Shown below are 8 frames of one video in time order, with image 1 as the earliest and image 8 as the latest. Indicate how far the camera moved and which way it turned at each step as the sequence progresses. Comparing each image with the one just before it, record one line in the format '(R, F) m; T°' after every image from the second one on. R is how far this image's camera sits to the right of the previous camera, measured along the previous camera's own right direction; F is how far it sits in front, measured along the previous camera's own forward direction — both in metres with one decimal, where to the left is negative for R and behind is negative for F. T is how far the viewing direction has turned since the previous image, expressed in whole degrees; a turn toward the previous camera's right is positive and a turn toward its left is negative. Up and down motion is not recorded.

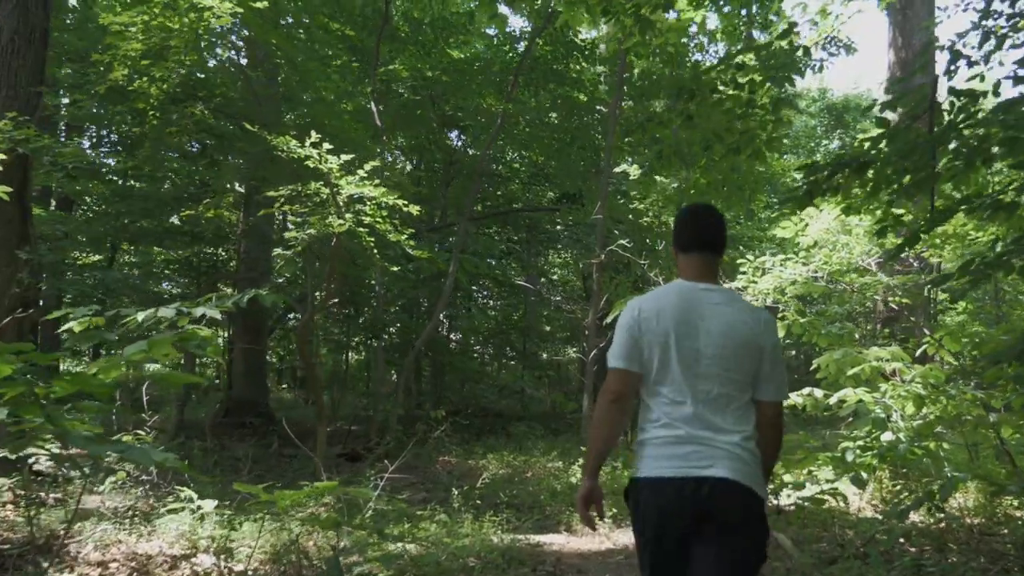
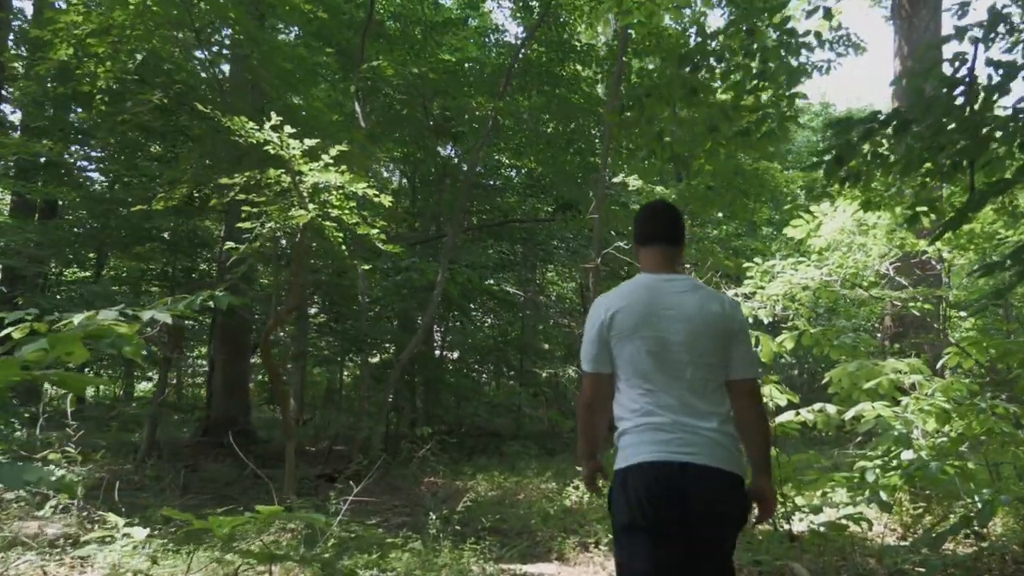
(+0.1, +0.6) m; 0°
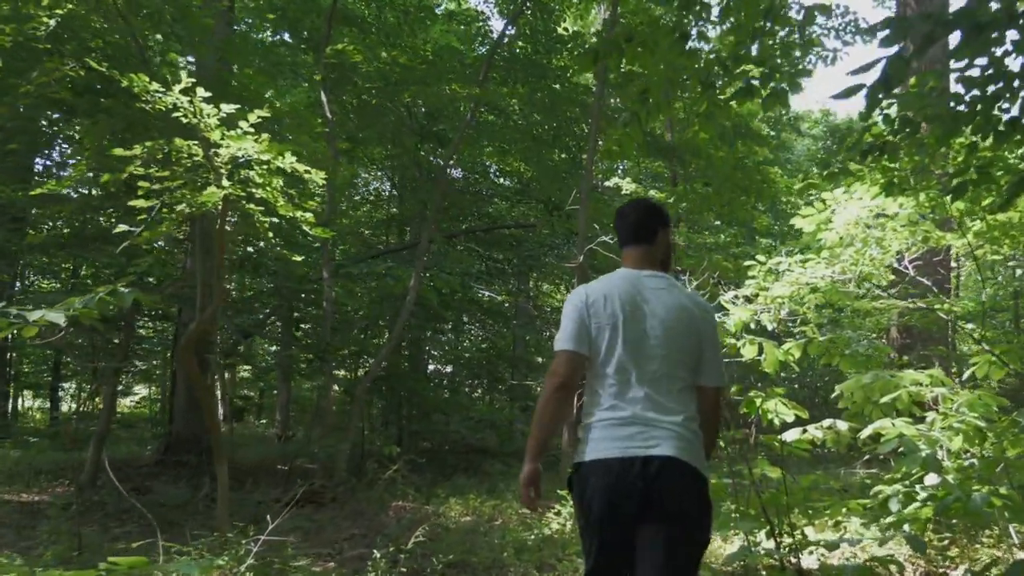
(+0.2, +0.8) m; 0°
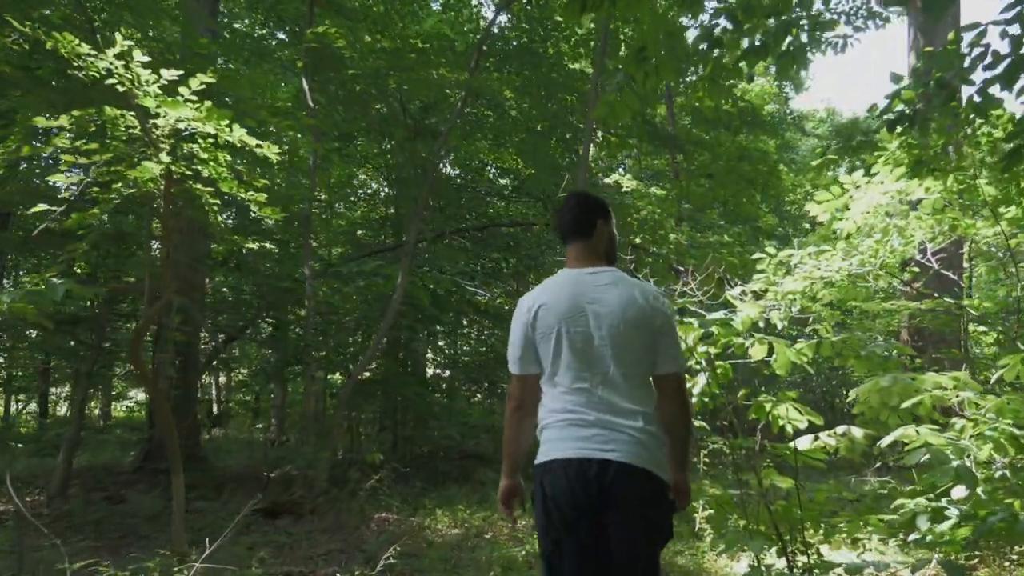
(+0.1, +0.5) m; 0°
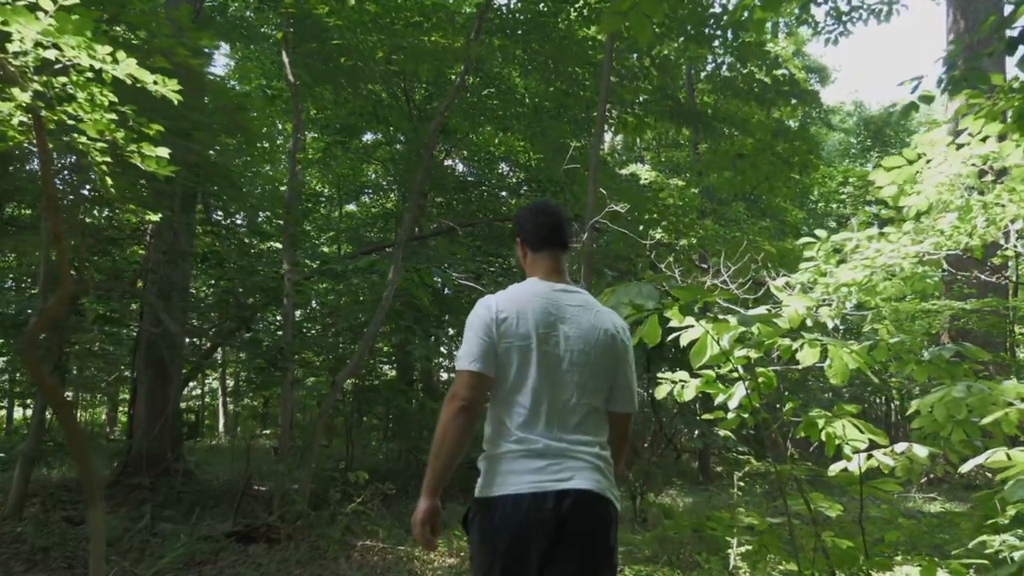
(+0.1, +0.9) m; -1°
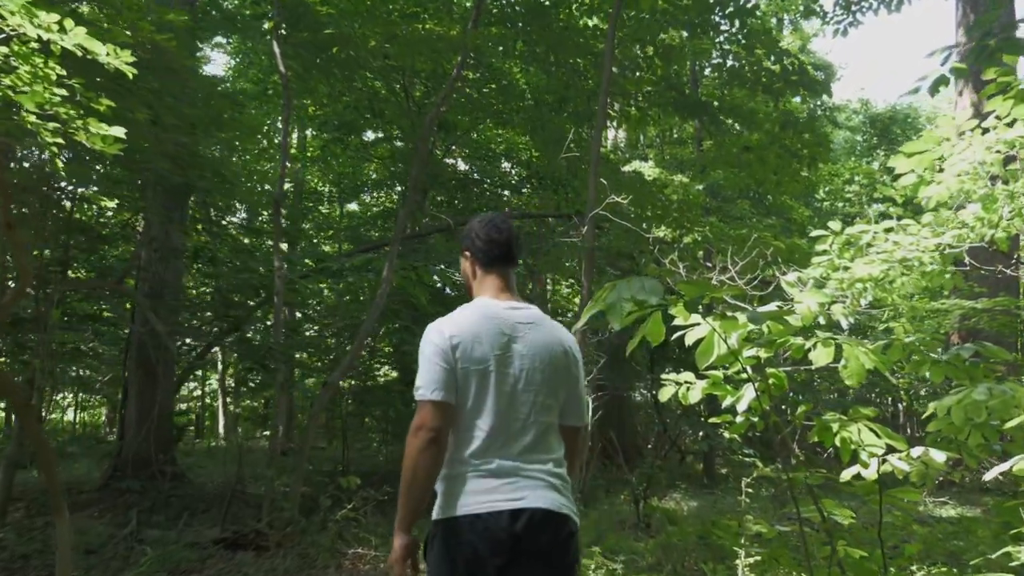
(0.0, +0.2) m; 0°
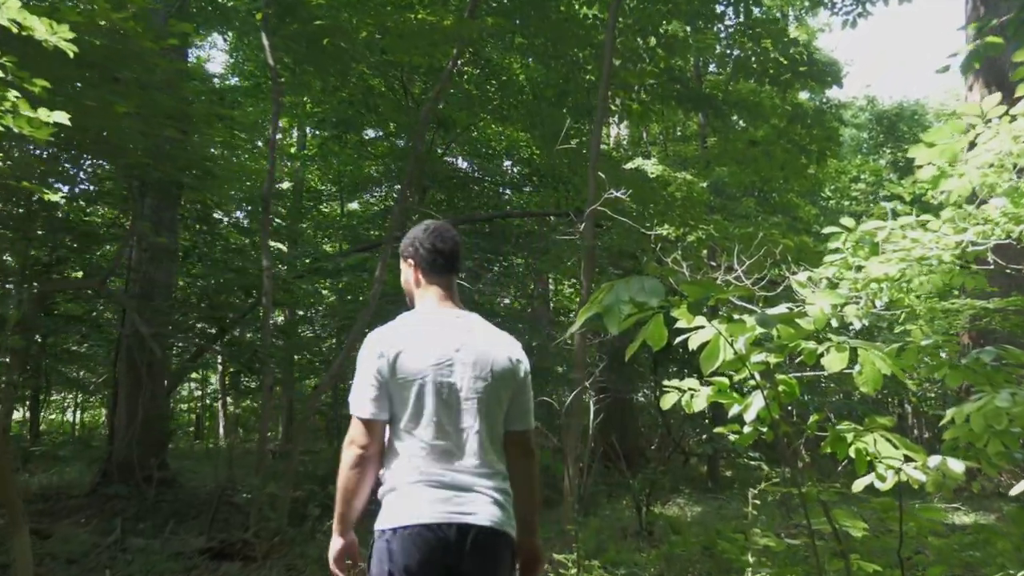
(+0.1, +0.3) m; 0°
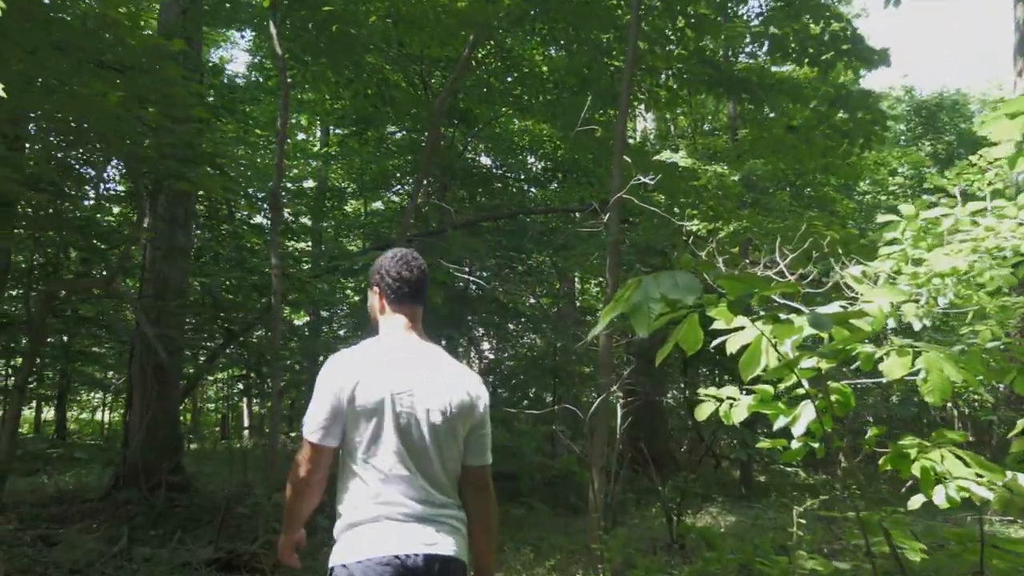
(+0.1, +0.4) m; -2°
